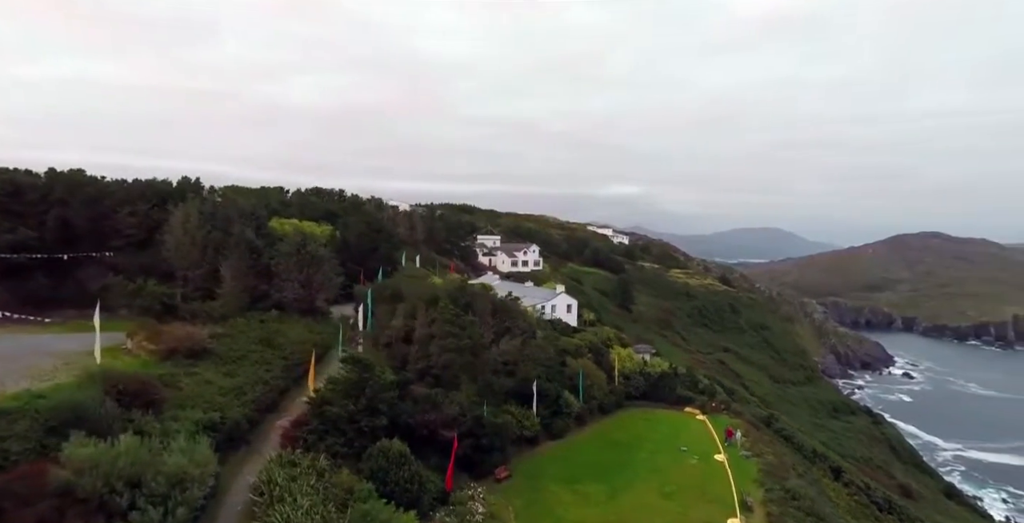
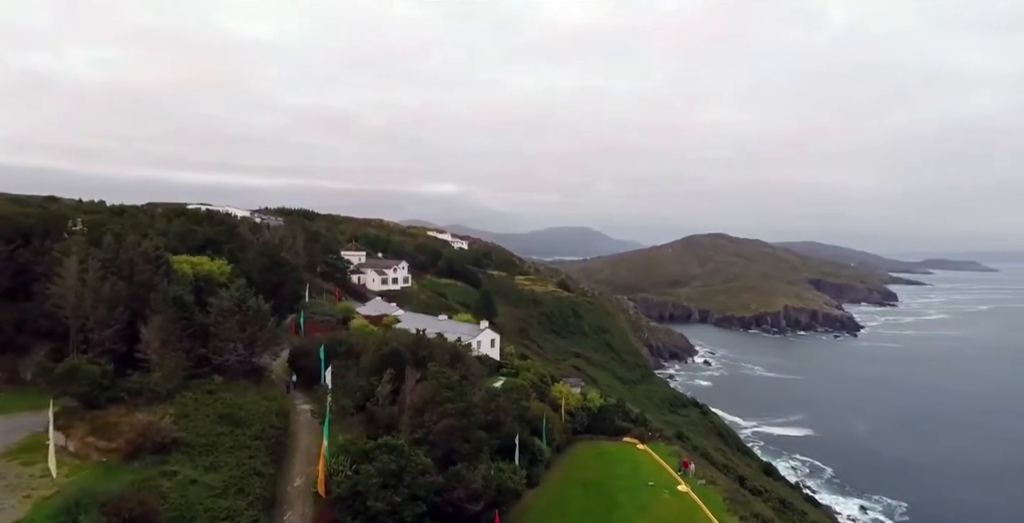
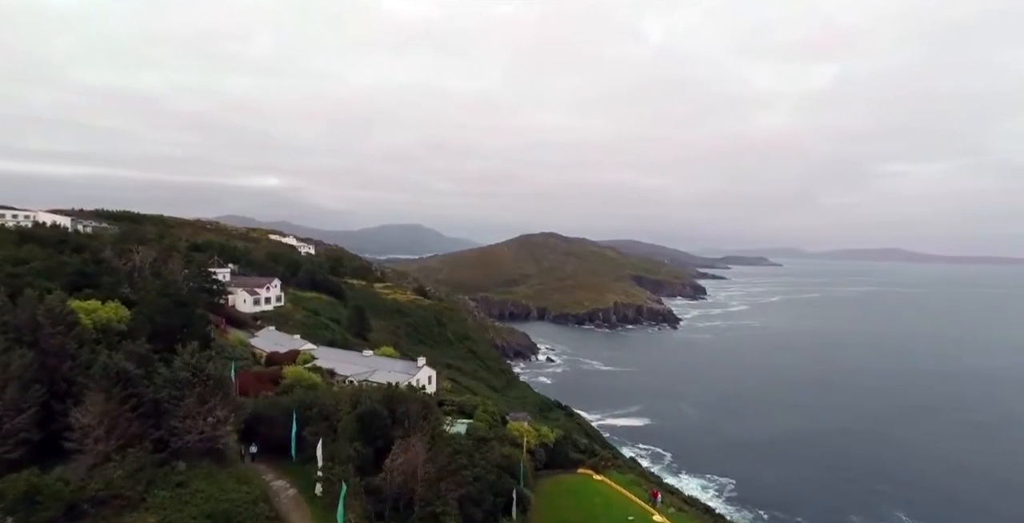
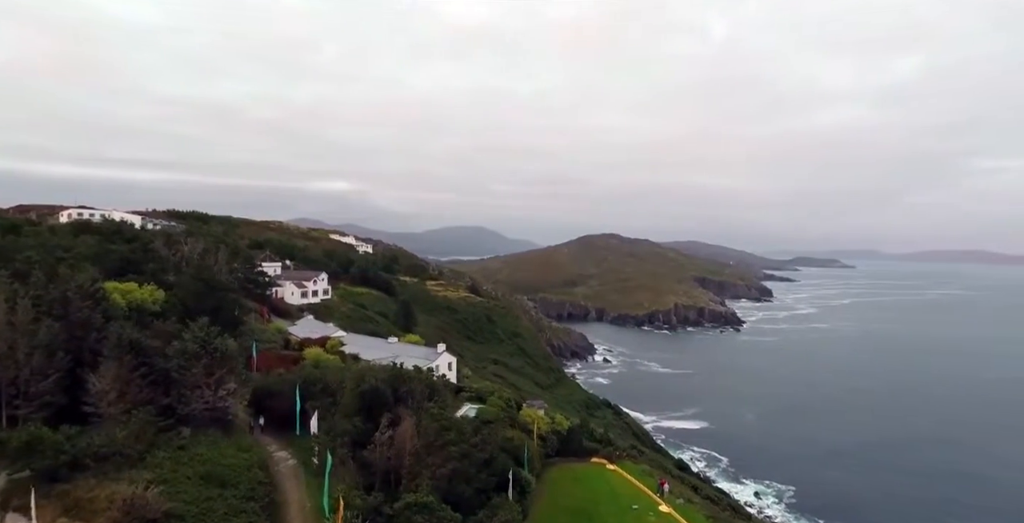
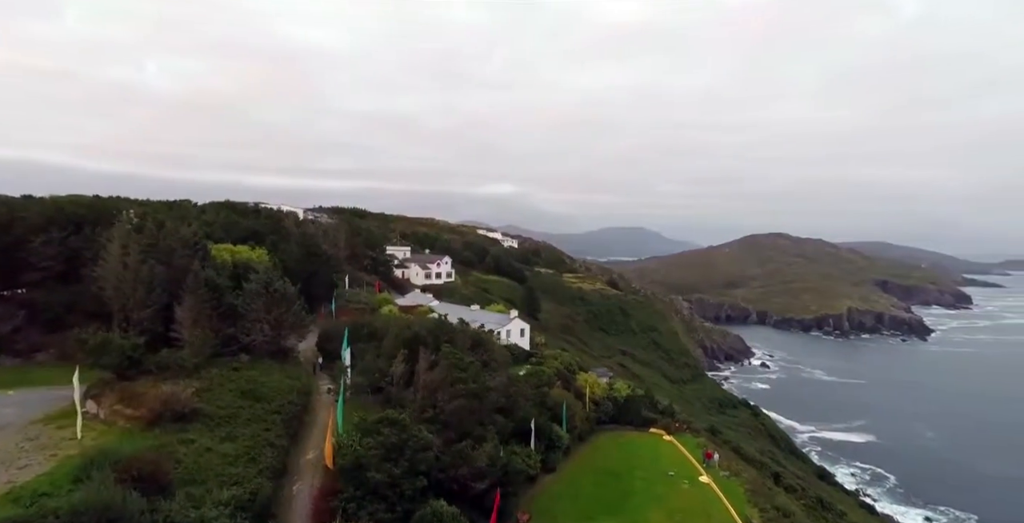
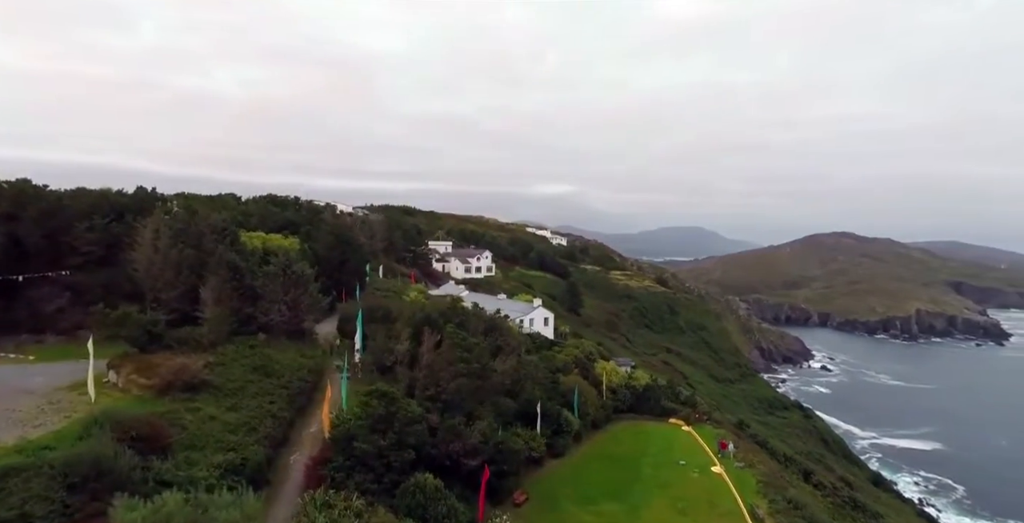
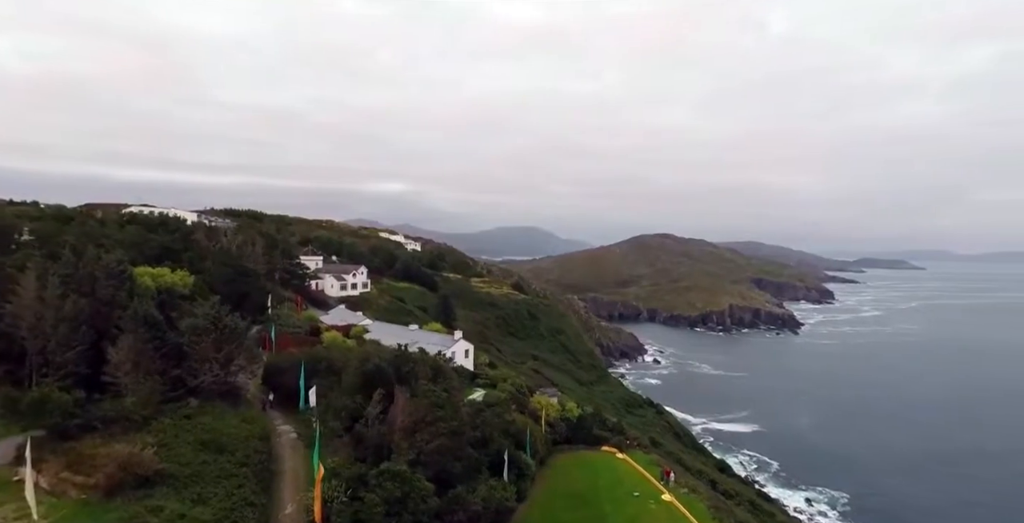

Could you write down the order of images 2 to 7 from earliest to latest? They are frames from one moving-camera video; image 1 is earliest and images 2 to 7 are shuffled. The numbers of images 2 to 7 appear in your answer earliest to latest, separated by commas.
6, 5, 2, 7, 4, 3
